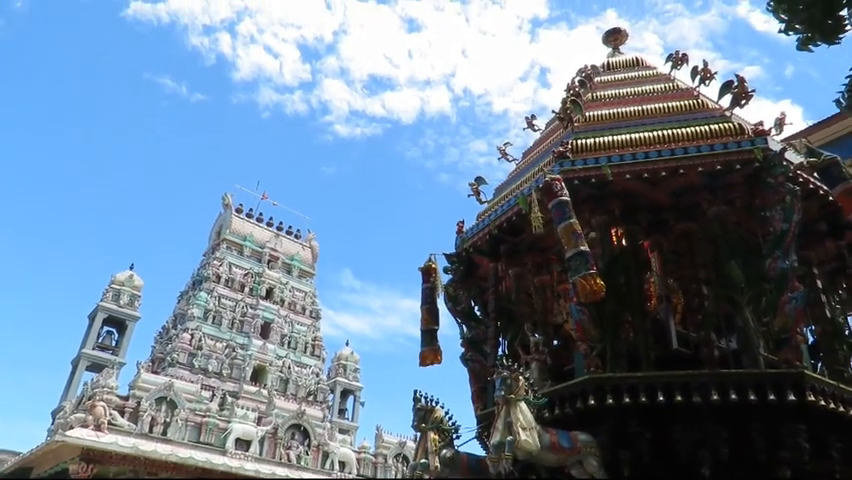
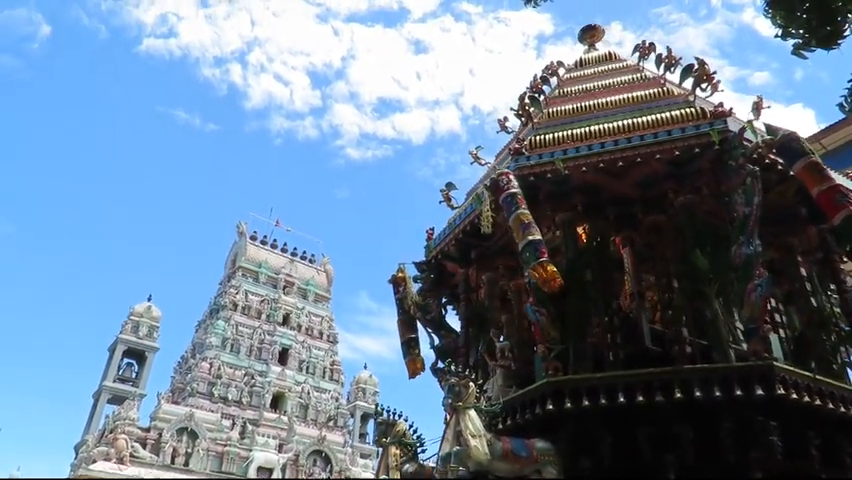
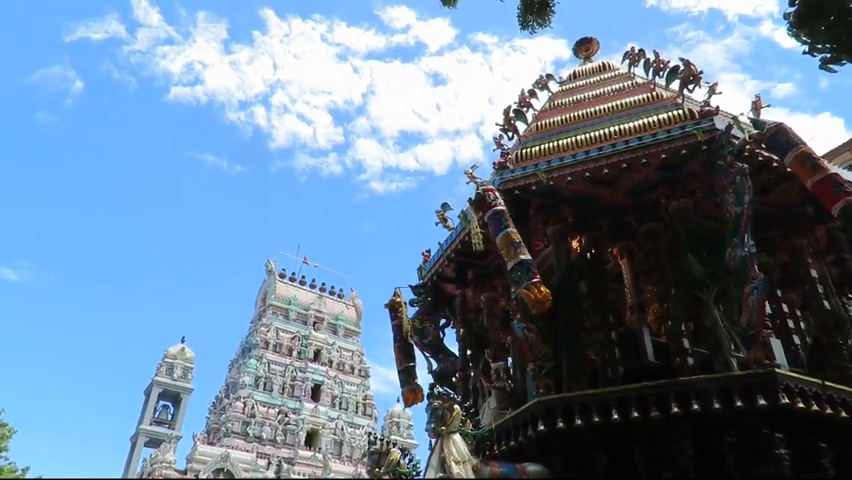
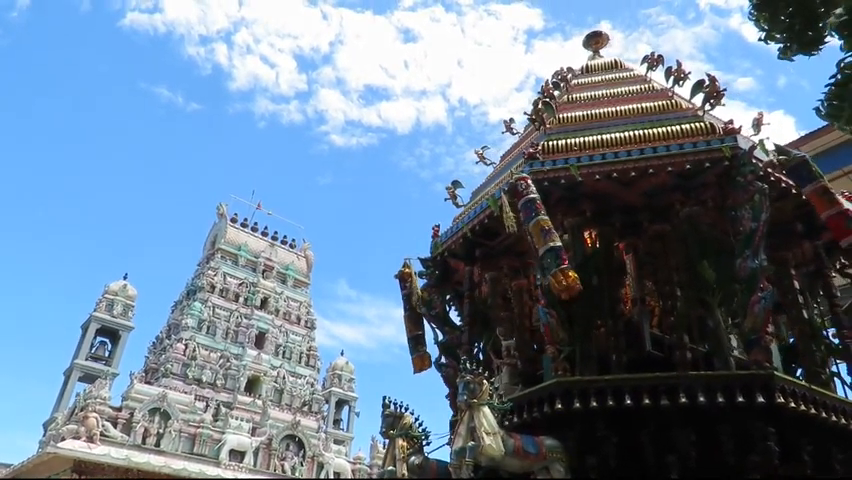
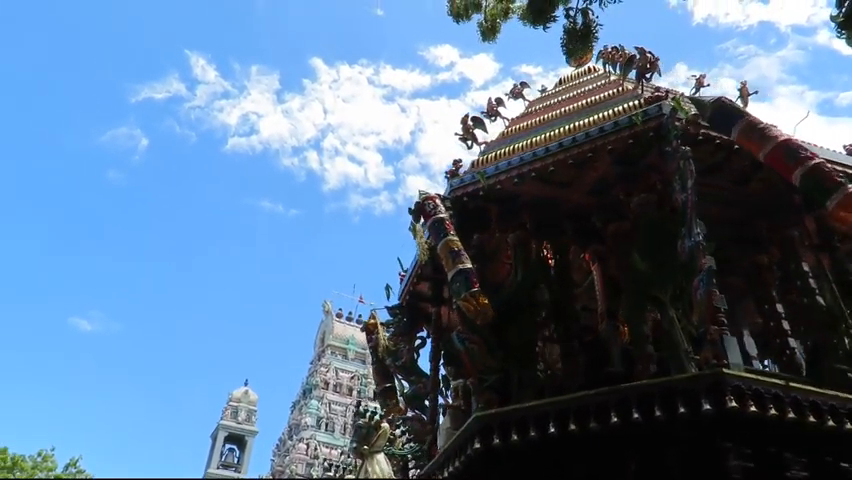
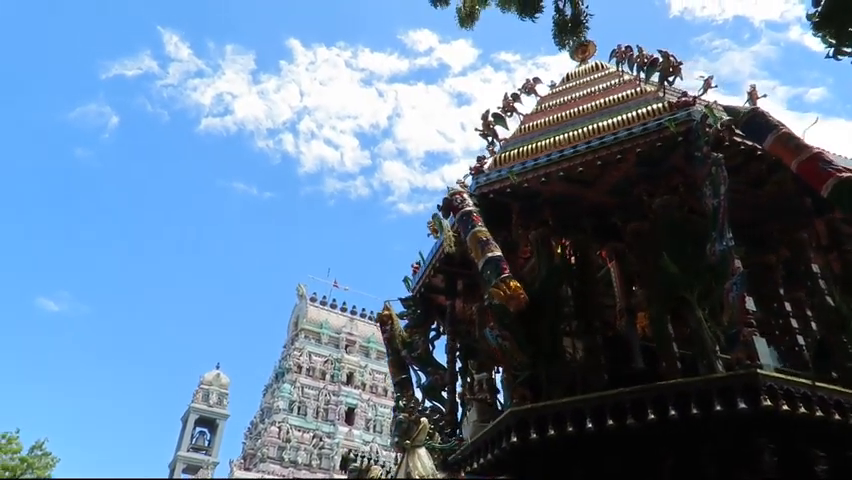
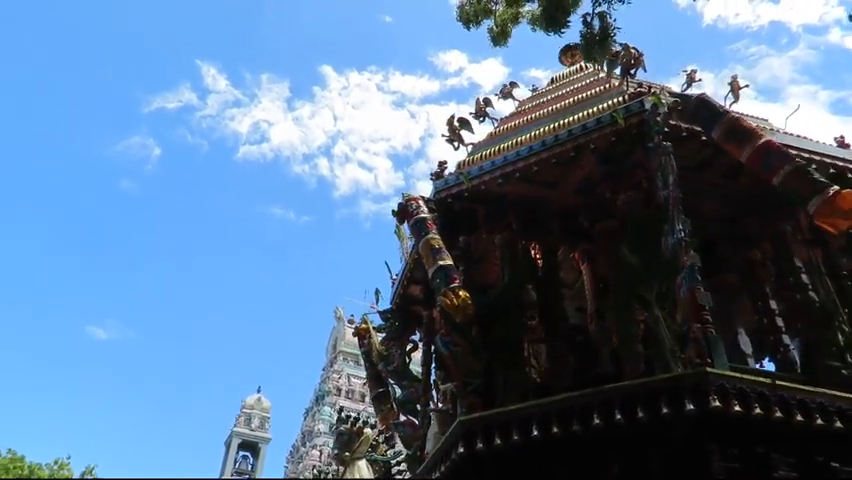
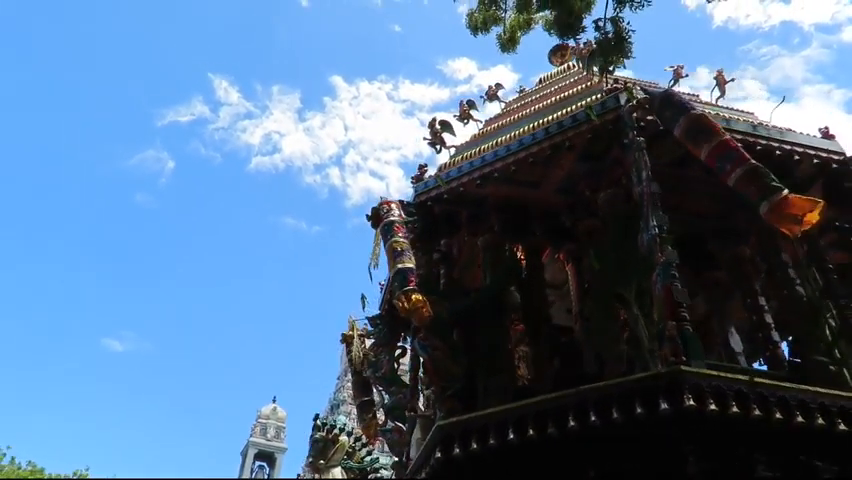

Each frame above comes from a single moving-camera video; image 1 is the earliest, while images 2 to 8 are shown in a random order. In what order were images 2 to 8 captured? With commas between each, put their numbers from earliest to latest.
4, 2, 3, 6, 5, 7, 8
